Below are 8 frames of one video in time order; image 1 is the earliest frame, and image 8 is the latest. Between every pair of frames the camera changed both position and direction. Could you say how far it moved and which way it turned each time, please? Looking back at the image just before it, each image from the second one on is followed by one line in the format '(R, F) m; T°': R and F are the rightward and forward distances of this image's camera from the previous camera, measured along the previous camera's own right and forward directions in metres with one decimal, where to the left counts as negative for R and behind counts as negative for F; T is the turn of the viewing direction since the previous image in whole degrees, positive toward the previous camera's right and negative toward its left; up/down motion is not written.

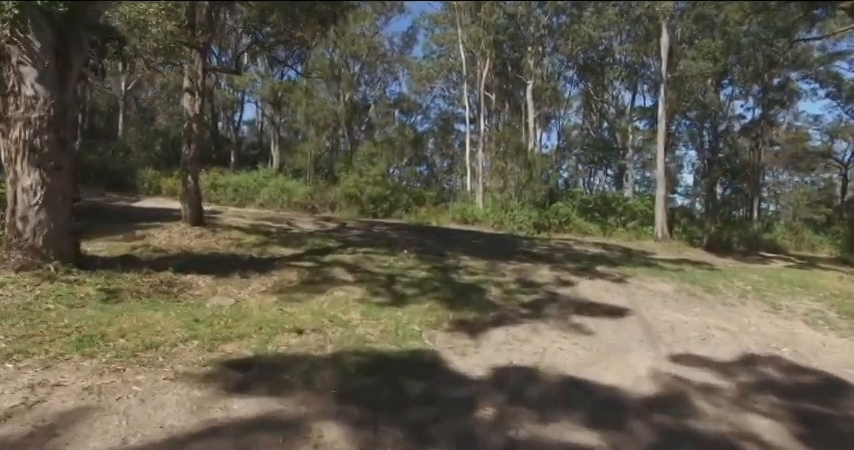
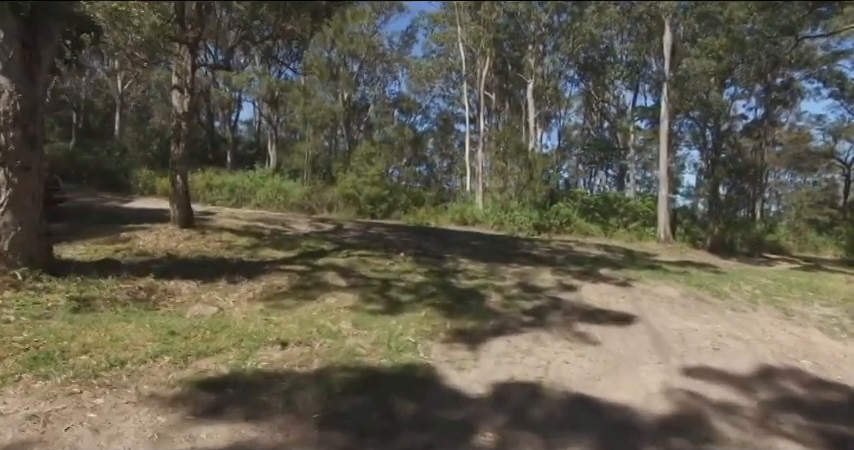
(0.0, +0.3) m; 0°
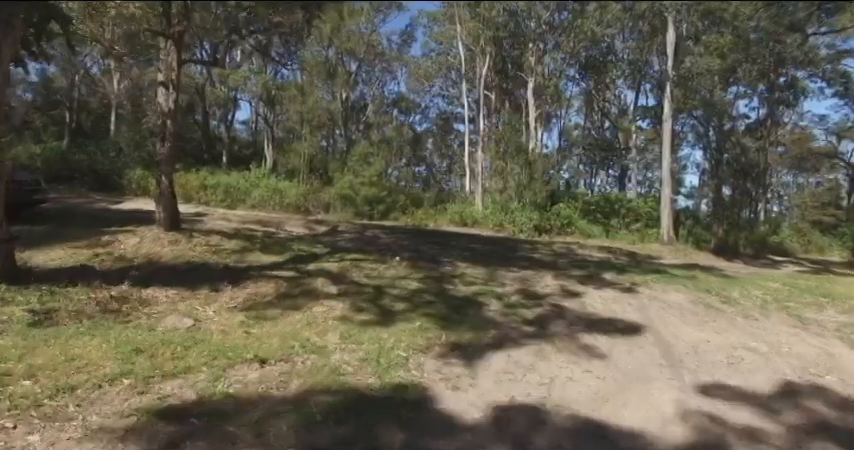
(+0.1, +0.4) m; 0°
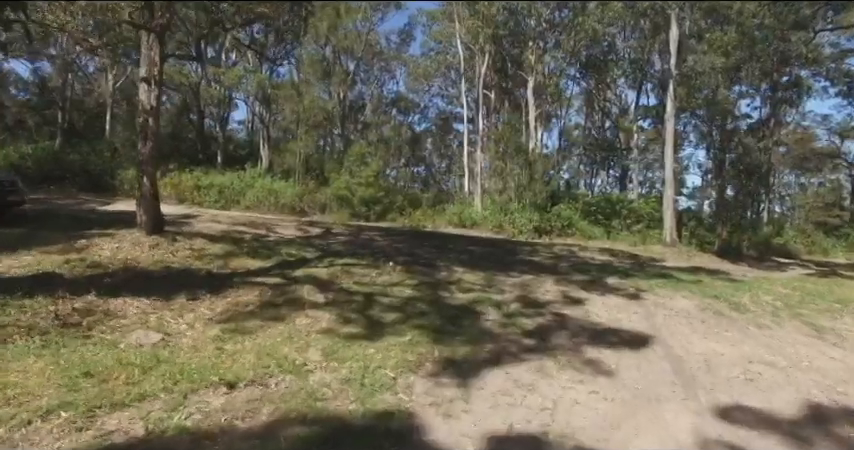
(+0.1, +0.4) m; 0°
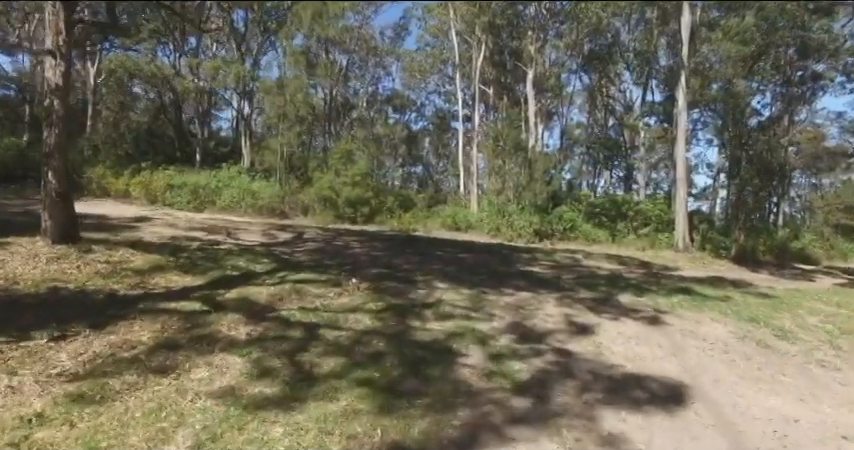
(+0.4, +1.5) m; 0°
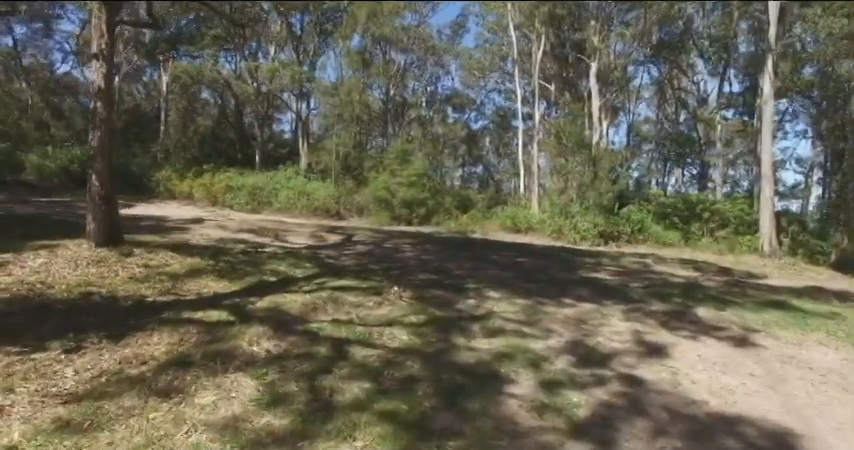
(+0.1, +0.6) m; -7°
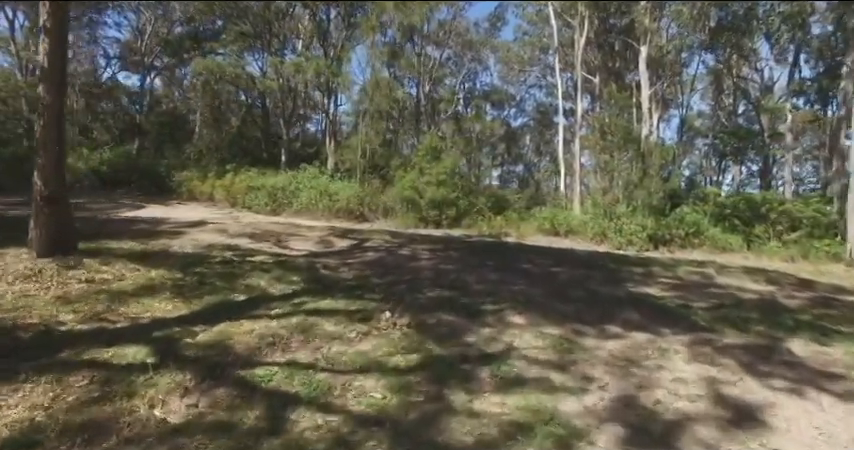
(+0.4, +1.4) m; -5°
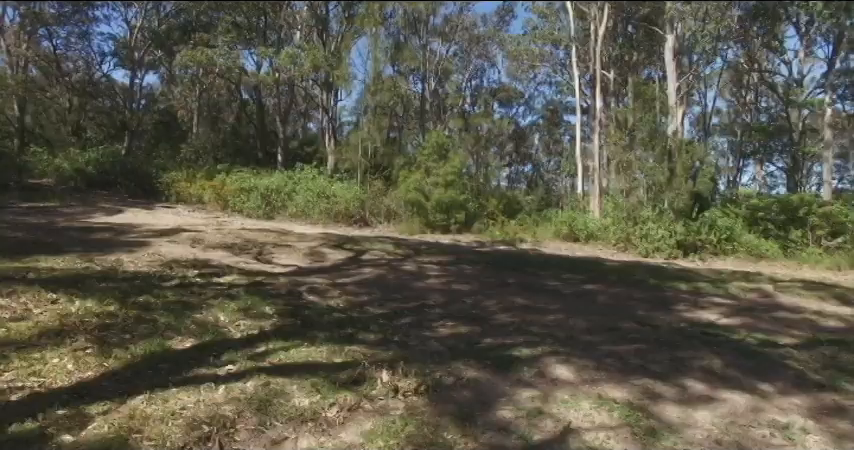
(-0.1, +1.4) m; -1°
